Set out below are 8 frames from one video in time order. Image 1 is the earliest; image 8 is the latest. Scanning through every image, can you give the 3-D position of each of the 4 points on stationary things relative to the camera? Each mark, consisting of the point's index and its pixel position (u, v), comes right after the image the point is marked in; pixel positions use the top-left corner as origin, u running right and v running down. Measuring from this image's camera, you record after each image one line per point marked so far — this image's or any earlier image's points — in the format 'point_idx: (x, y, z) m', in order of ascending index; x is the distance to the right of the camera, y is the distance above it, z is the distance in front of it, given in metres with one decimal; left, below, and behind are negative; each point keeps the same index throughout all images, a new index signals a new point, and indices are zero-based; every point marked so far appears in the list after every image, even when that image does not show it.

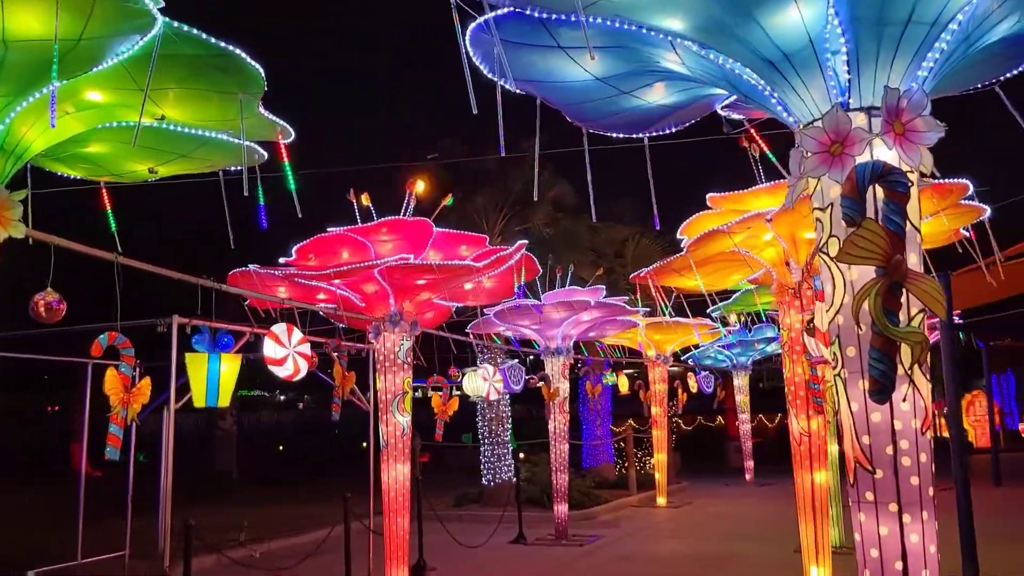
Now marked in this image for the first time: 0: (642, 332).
0: (+2.4, -0.8, +16.3) m
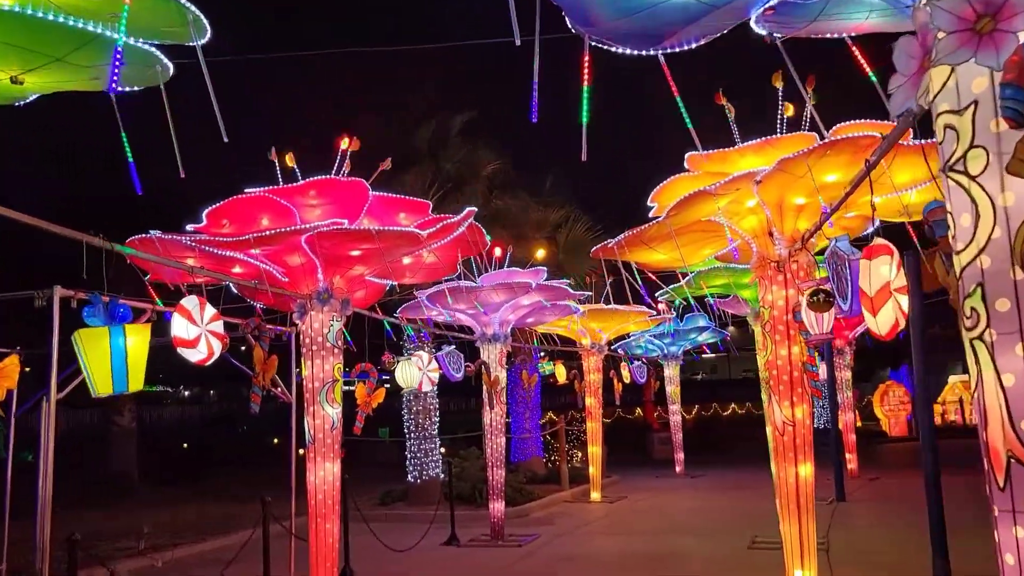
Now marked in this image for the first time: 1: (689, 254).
0: (+1.2, -0.6, +15.6) m
1: (+1.5, +0.3, +7.3) m
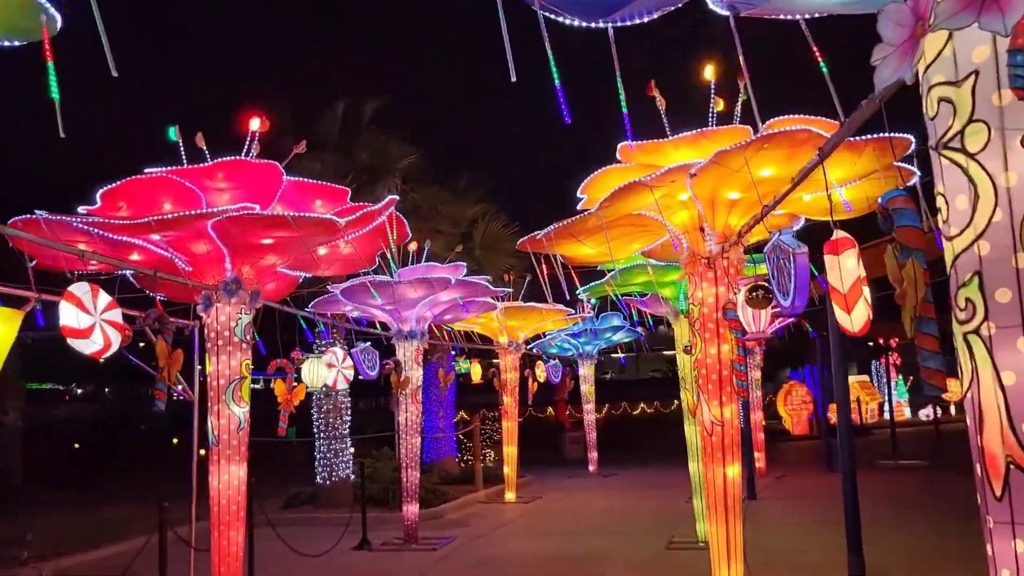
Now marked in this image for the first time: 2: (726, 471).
0: (-0.3, -0.5, +15.3) m
1: (+0.9, +0.3, +7.1) m
2: (+1.5, -1.3, +6.2) m
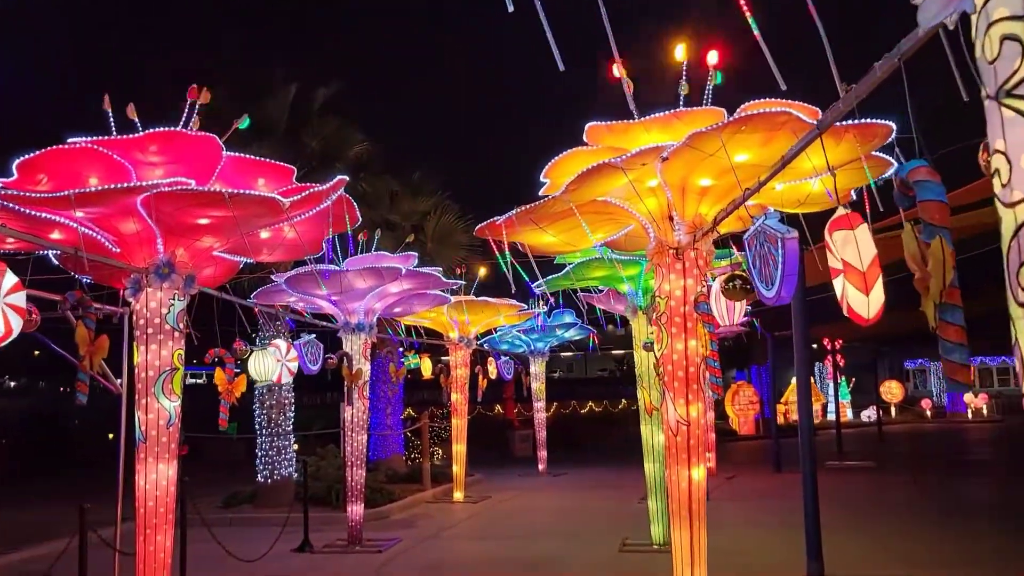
0: (-1.1, -0.4, +14.8) m
1: (+0.5, +0.4, +6.8) m
2: (+1.2, -1.3, +5.9) m
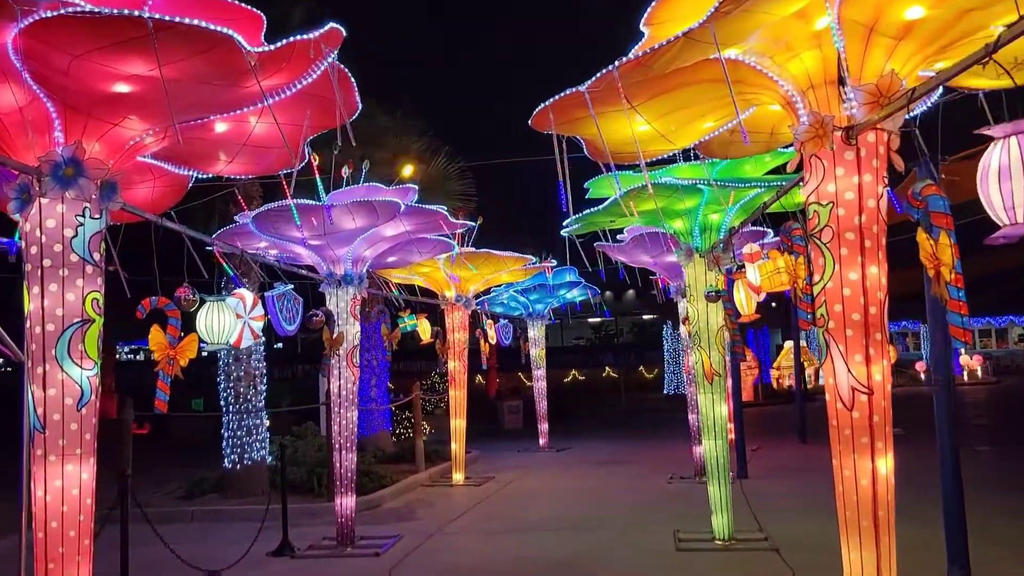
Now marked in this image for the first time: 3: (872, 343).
0: (-1.0, +0.3, +12.7) m
1: (+0.9, +0.9, +4.7) m
2: (+1.6, -0.8, +3.9) m
3: (+1.6, -0.3, +4.0) m
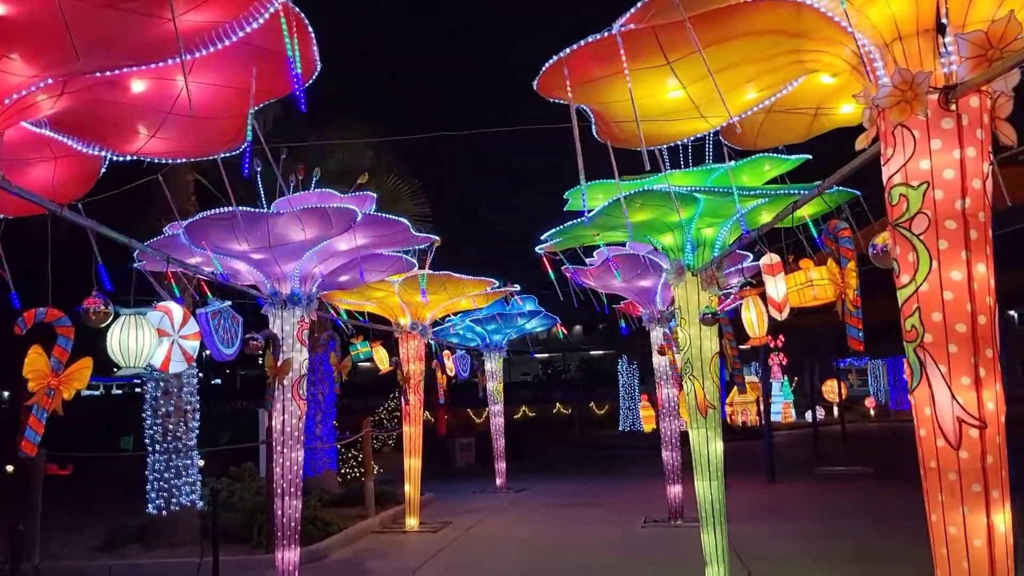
0: (-1.5, 0.0, +11.7) m
1: (+0.9, +0.8, +3.8) m
2: (+1.7, -0.8, +3.0) m
3: (+1.7, -0.3, +3.1) m
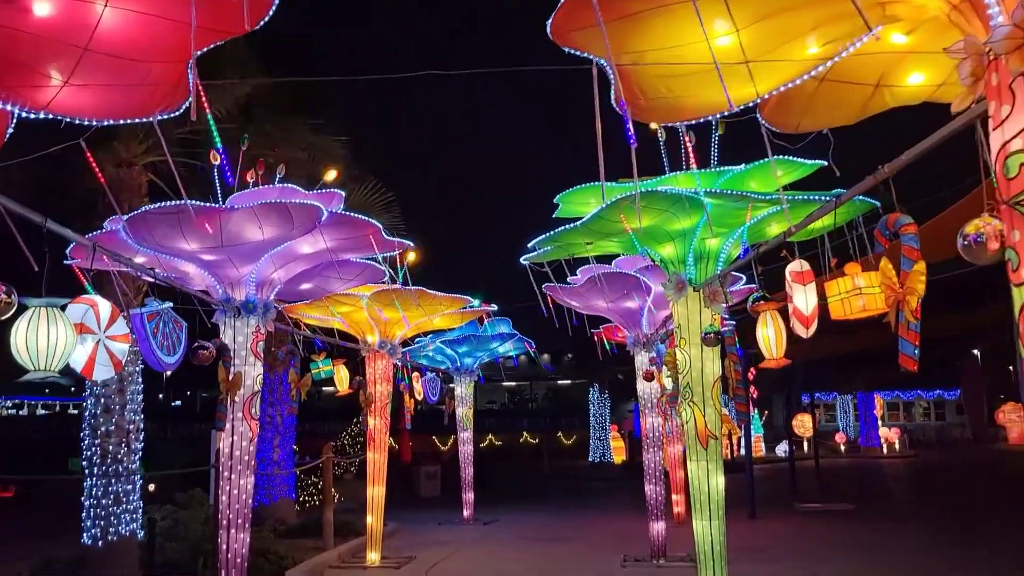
0: (-1.8, -0.2, +10.8) m
1: (+0.9, +0.8, +3.1) m
2: (+1.7, -0.8, +2.3) m
3: (+1.7, -0.2, +2.4) m
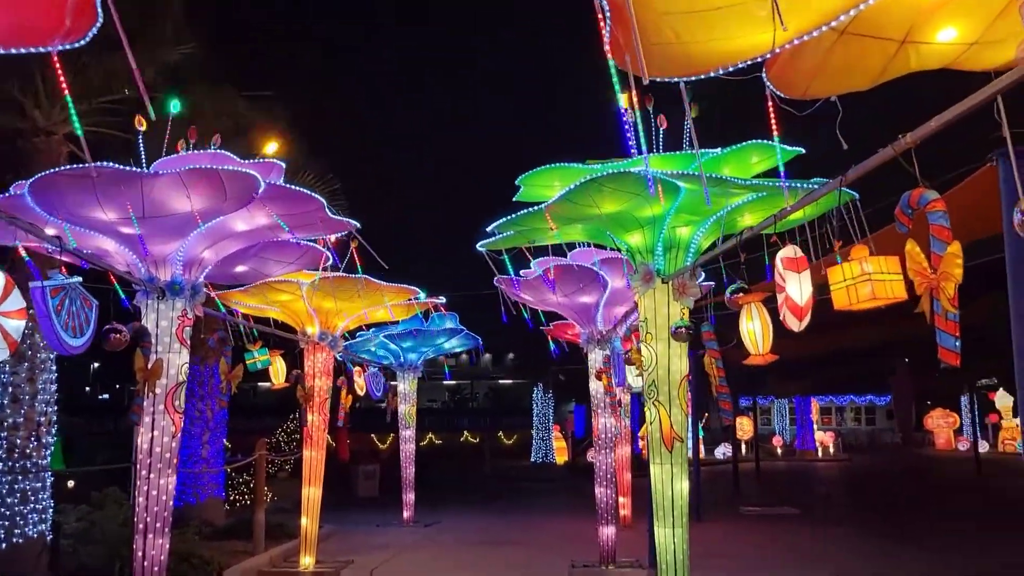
0: (-2.4, -0.1, +10.2) m
1: (+0.8, +0.9, +2.6) m
2: (+1.6, -0.7, +1.9) m
3: (+1.7, -0.2, +1.9) m
